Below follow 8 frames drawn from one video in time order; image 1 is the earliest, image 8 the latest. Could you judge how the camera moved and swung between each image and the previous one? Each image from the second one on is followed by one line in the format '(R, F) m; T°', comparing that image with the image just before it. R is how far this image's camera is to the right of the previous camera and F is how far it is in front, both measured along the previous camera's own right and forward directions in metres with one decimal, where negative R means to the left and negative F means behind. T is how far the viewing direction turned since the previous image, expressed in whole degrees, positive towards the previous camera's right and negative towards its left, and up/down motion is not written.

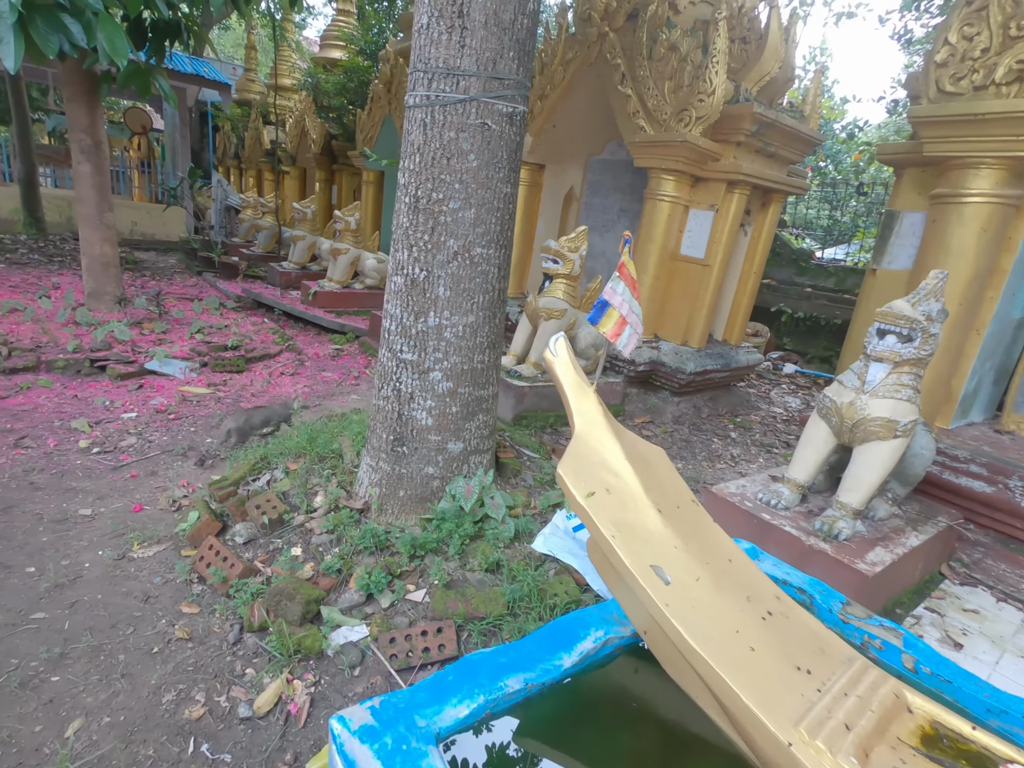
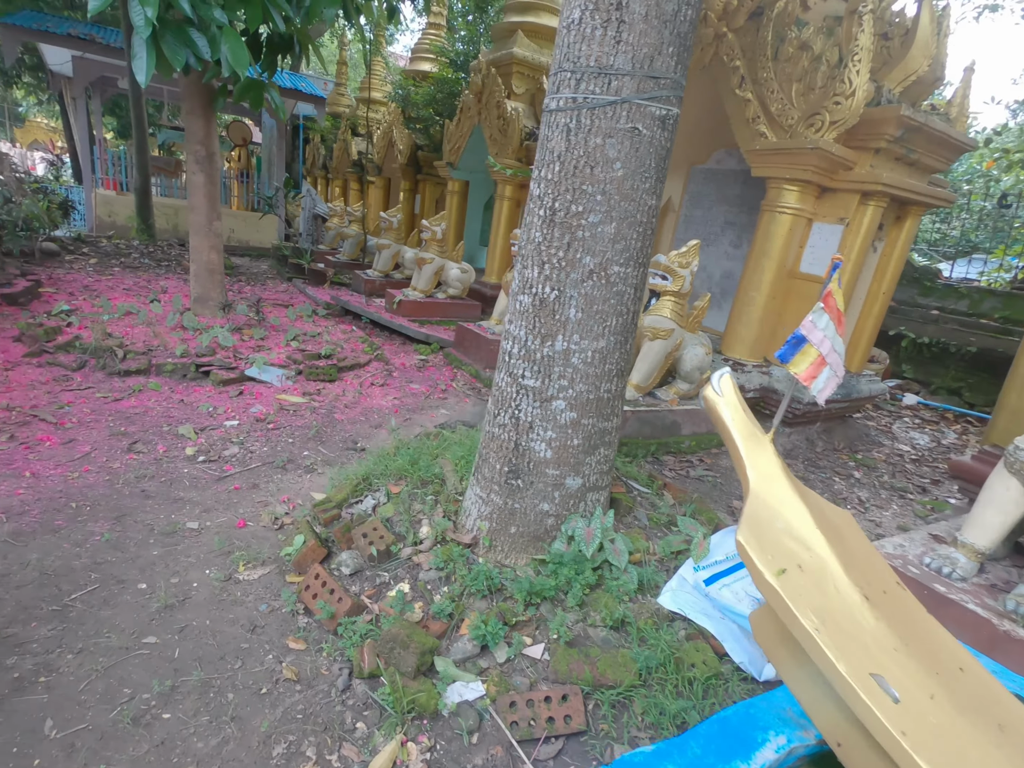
(-0.3, +0.2) m; -6°
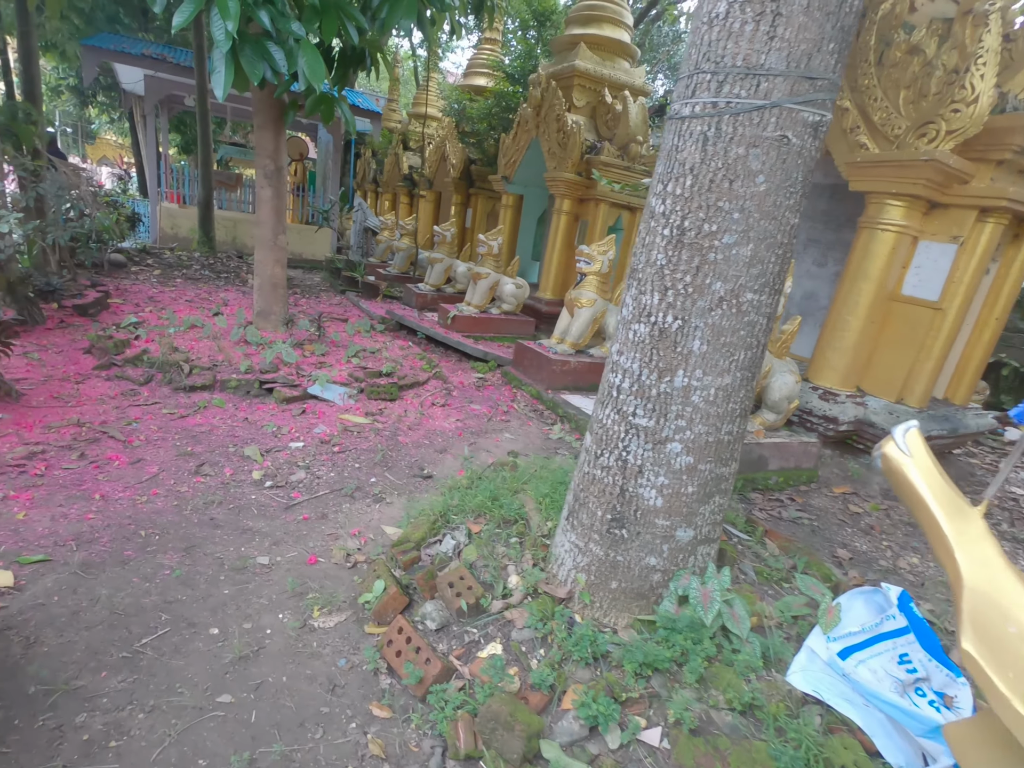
(-0.3, +0.2) m; -4°
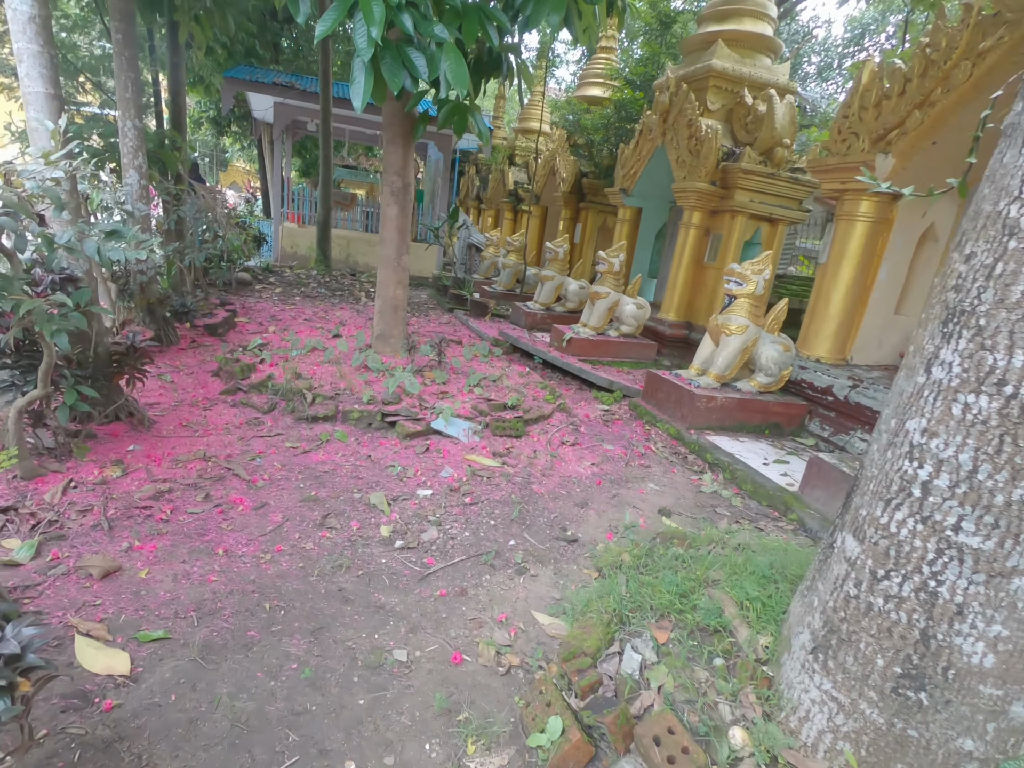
(-0.4, +0.5) m; -9°
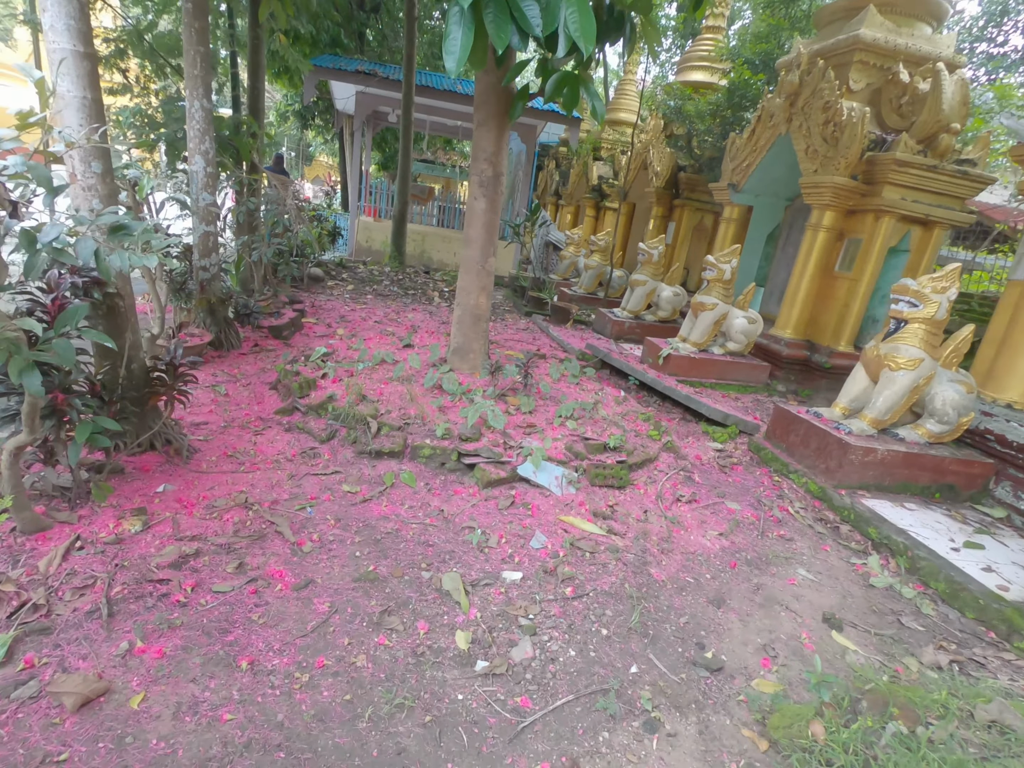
(-0.3, +0.8) m; -7°
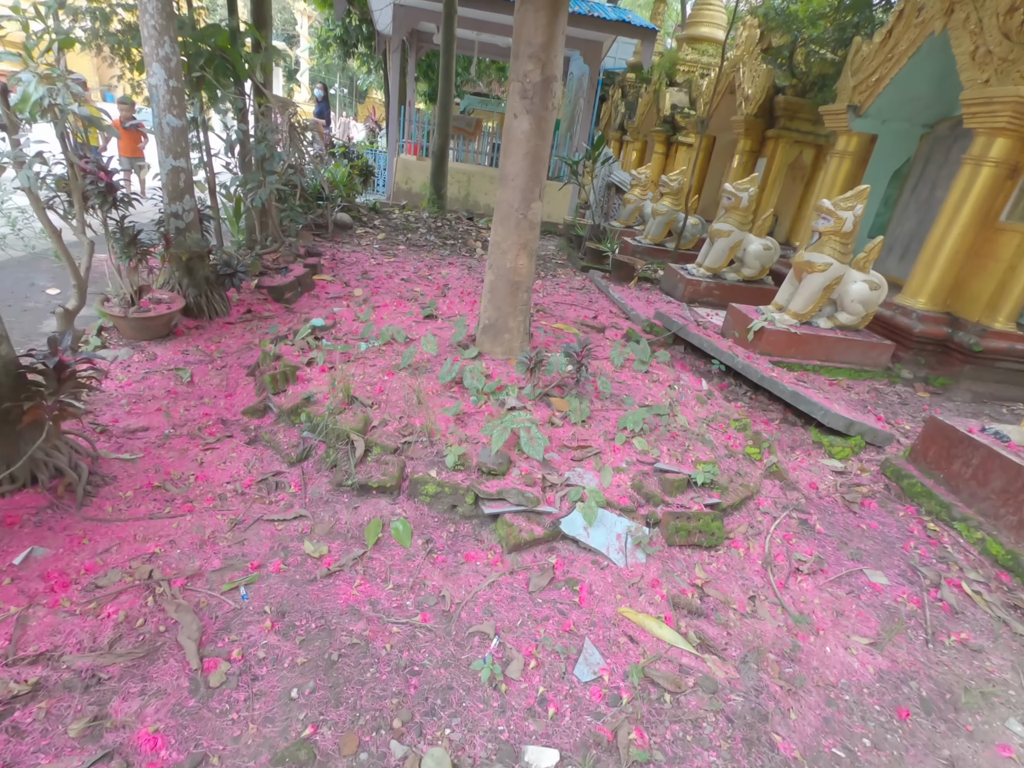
(0.0, +1.1) m; -5°
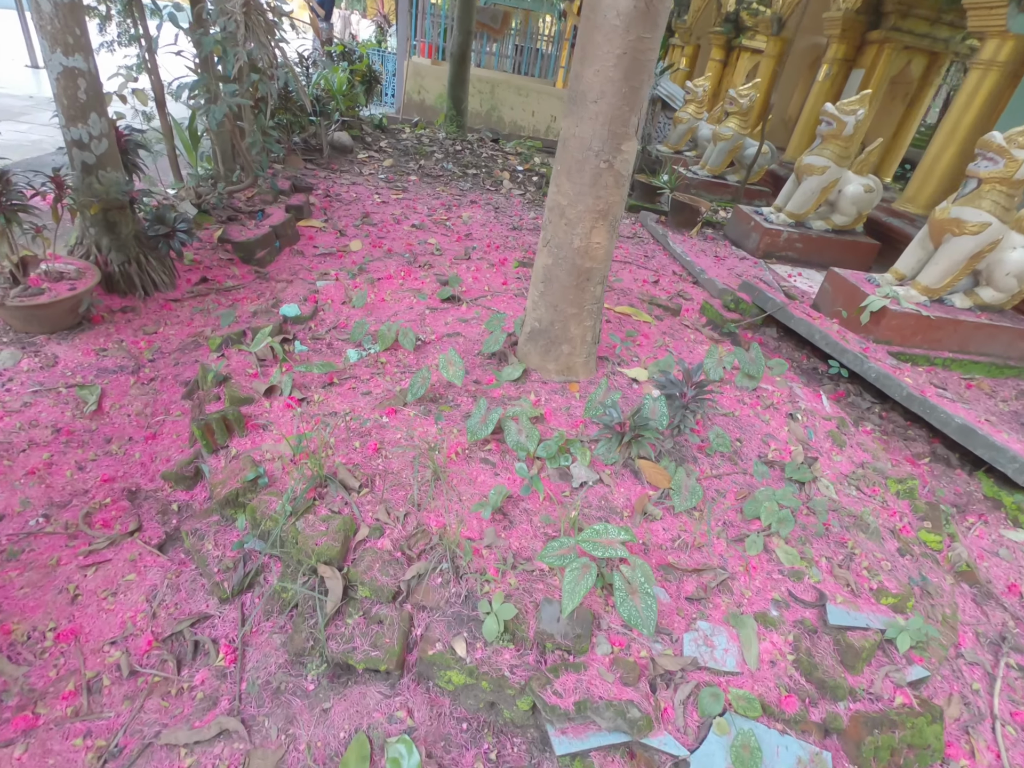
(-0.2, +1.1) m; -1°
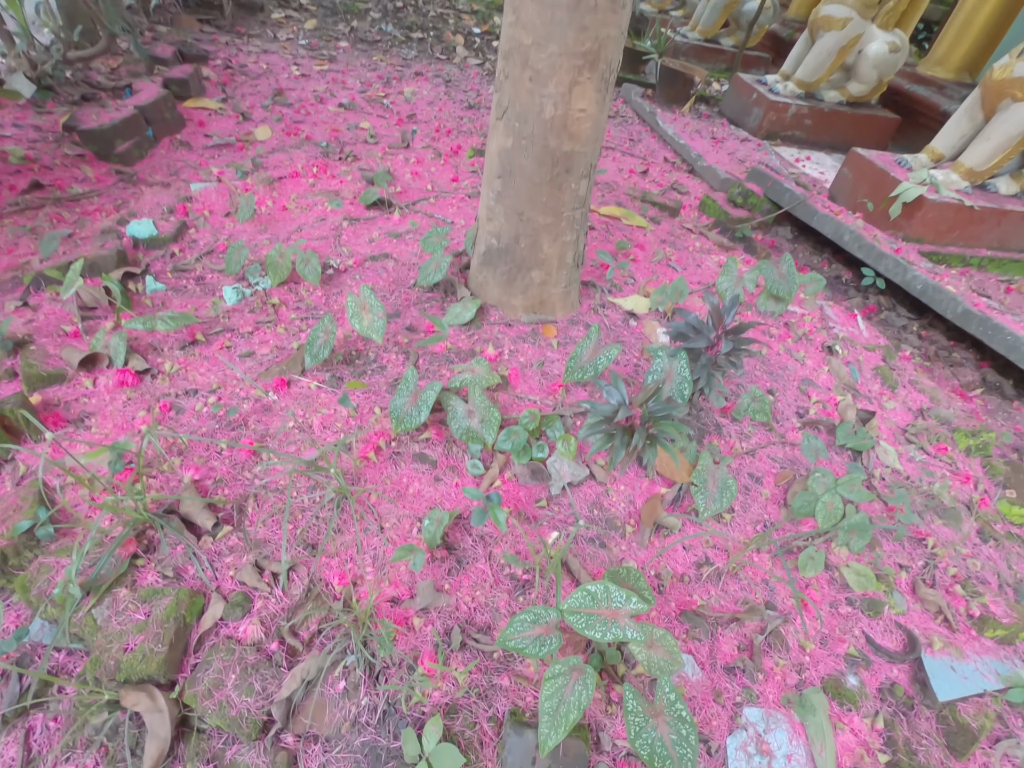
(+0.1, +0.6) m; +2°
